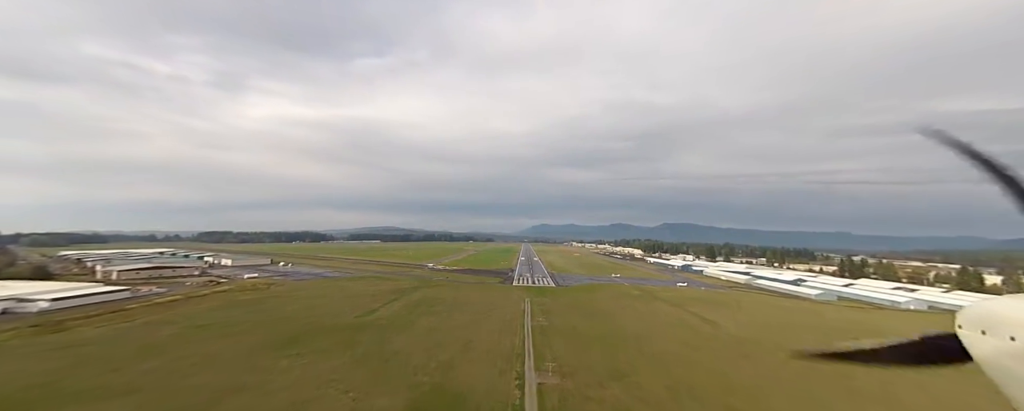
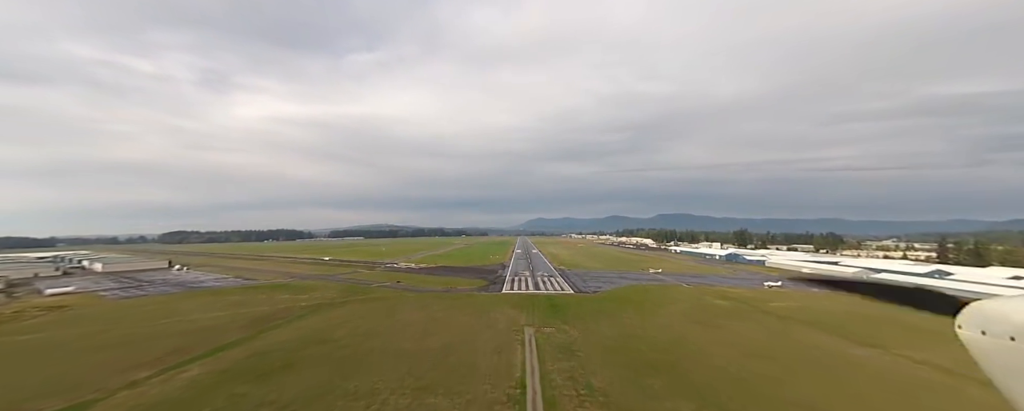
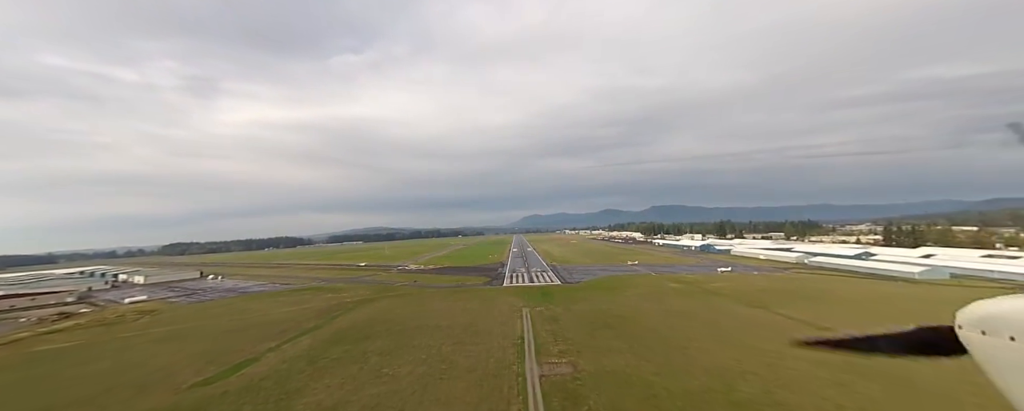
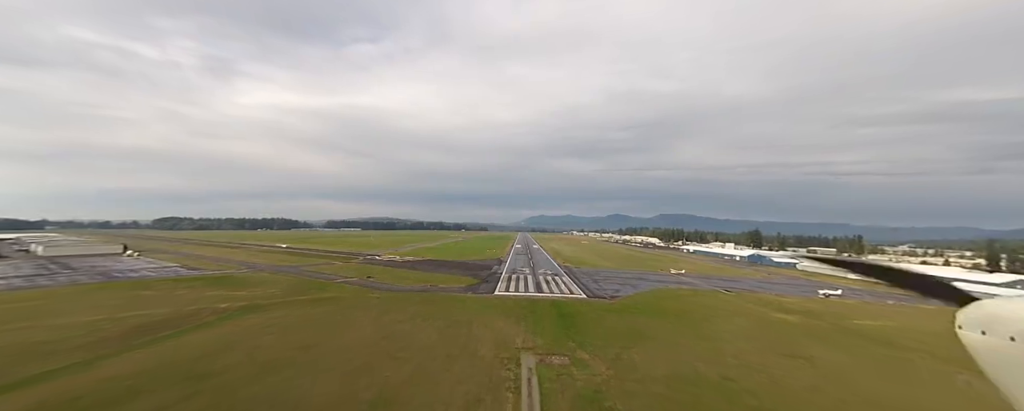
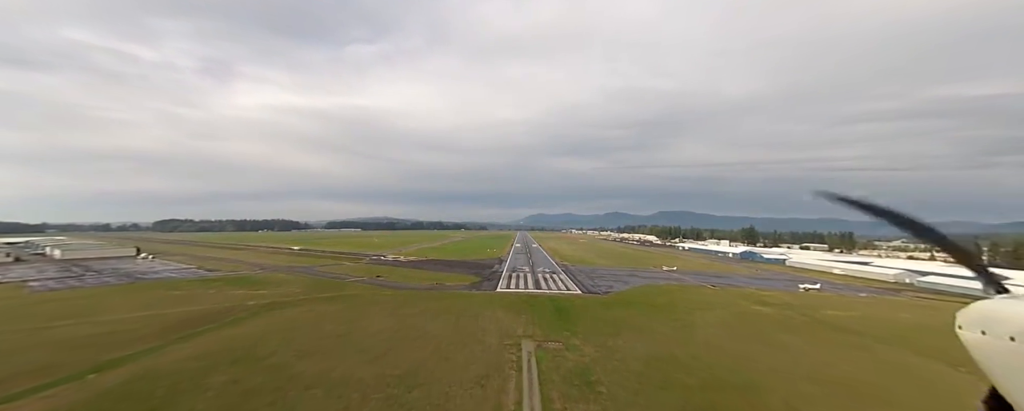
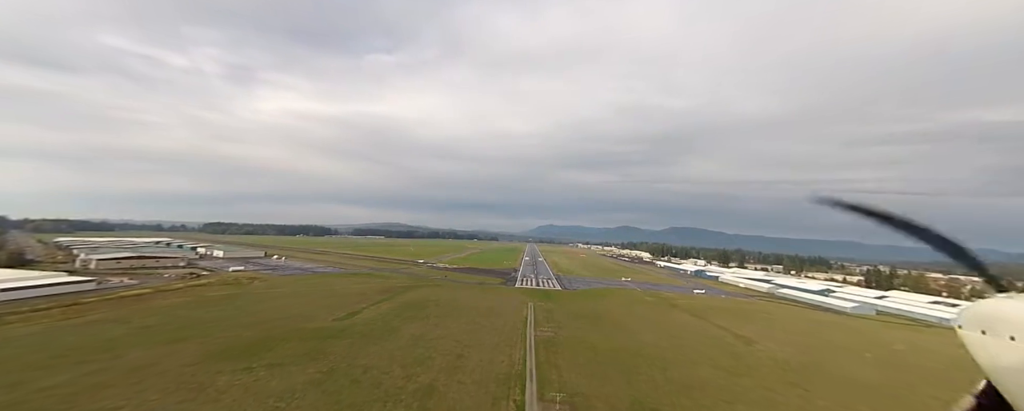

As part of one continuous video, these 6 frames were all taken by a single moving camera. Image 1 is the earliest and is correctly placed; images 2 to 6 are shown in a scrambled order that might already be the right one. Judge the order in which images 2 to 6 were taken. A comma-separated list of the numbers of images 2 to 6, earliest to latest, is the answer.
6, 3, 2, 5, 4
